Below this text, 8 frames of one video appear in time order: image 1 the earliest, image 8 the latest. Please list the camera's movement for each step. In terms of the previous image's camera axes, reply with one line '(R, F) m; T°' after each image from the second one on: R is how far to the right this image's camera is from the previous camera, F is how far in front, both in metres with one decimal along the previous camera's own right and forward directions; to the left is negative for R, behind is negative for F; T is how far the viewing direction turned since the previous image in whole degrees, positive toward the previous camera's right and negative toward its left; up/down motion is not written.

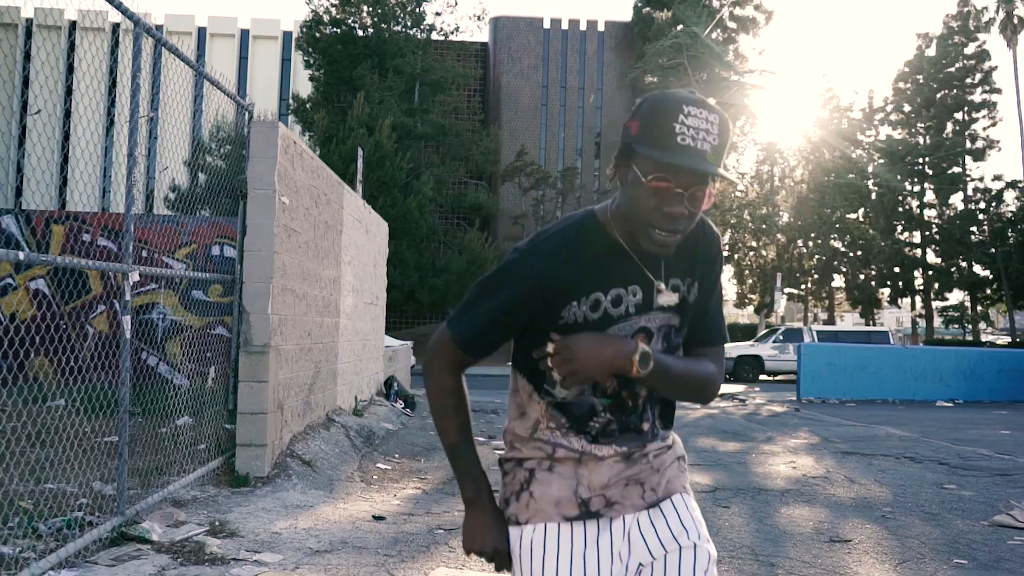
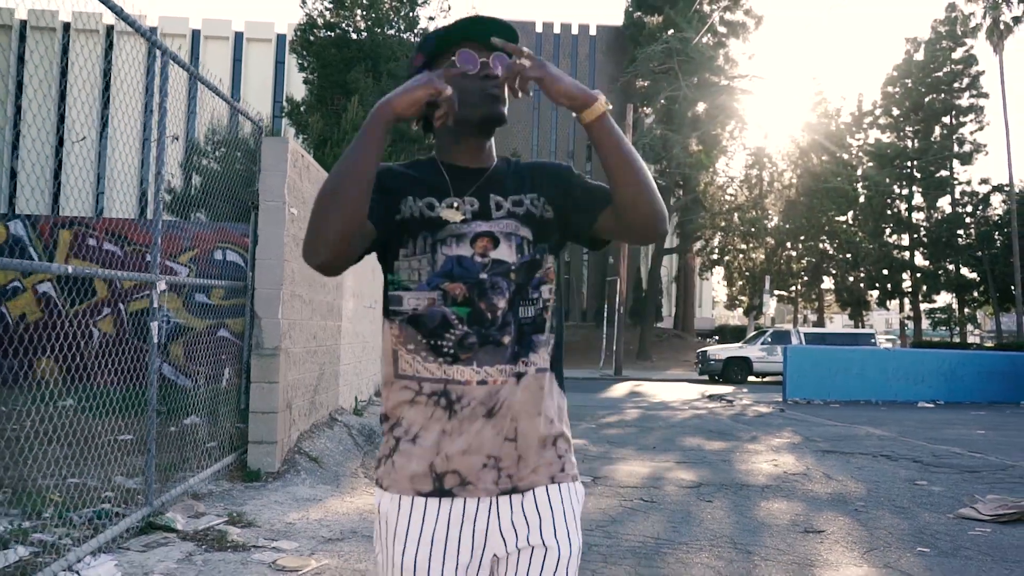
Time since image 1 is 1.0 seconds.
(0.0, -0.4) m; +1°
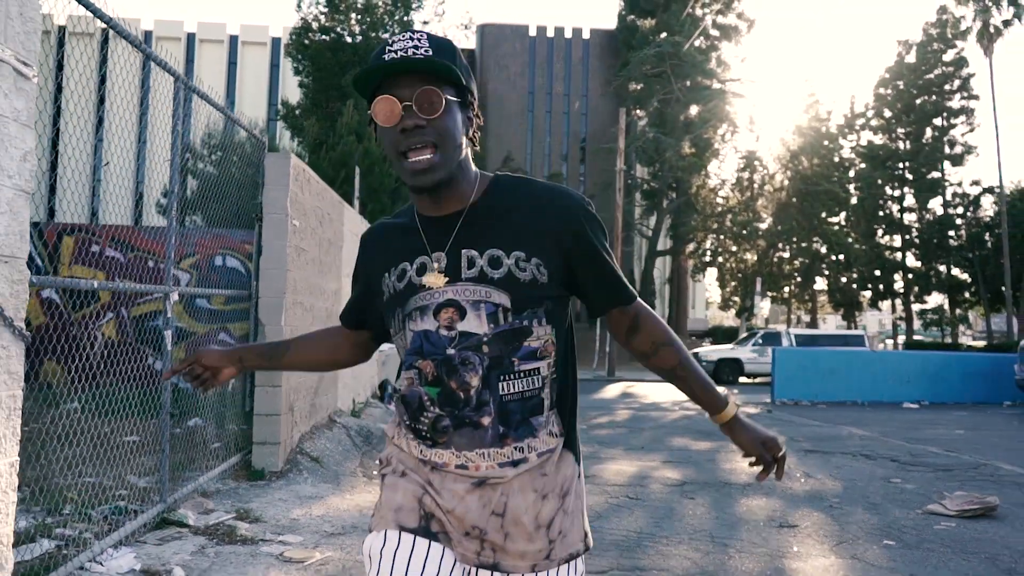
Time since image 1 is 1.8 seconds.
(0.0, -0.3) m; 0°
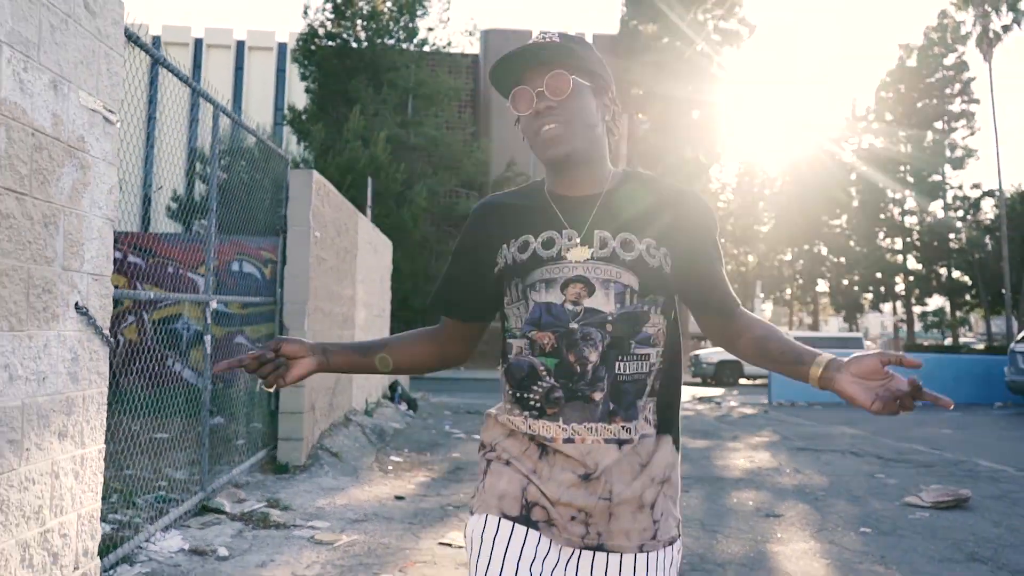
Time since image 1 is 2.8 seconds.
(0.0, -0.5) m; 0°
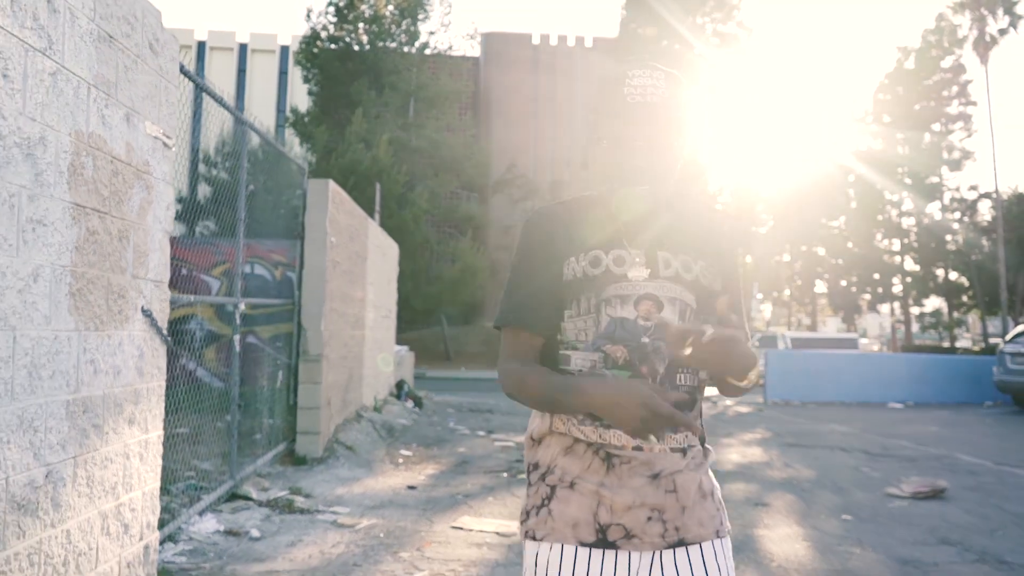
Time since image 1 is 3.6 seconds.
(0.0, -0.5) m; 0°
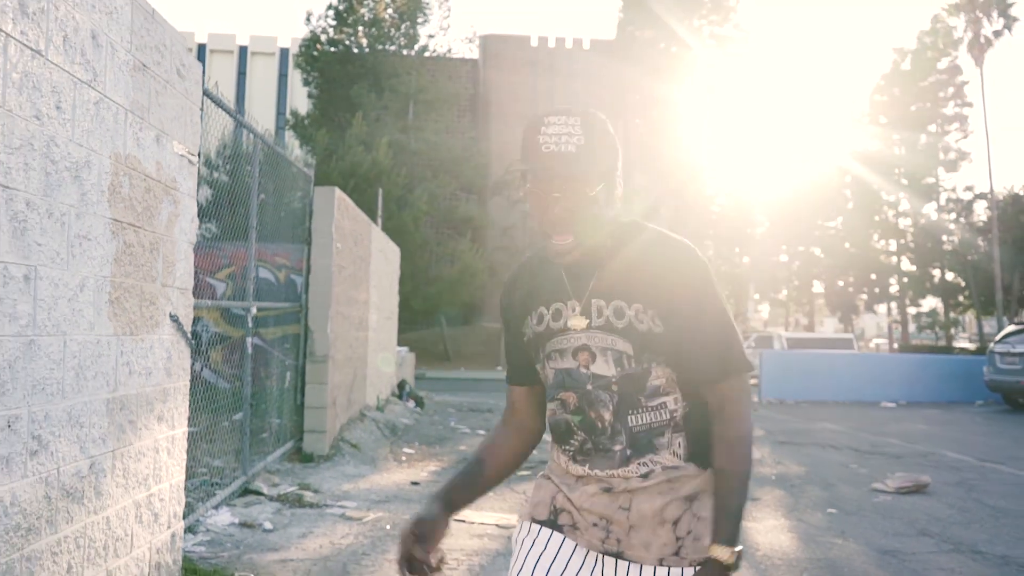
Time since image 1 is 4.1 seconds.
(0.0, -0.3) m; 0°
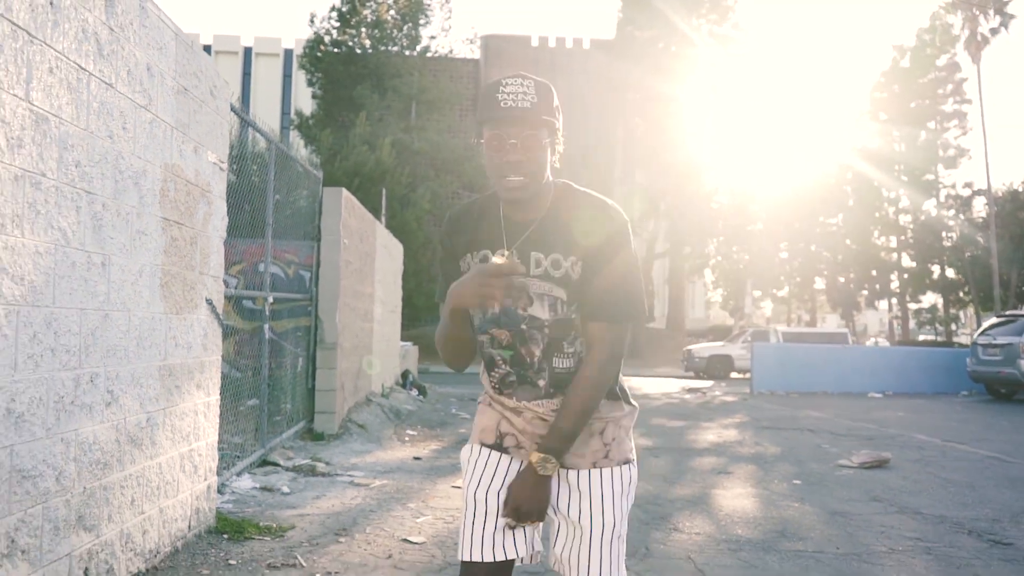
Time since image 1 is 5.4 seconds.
(+0.1, -0.7) m; 0°
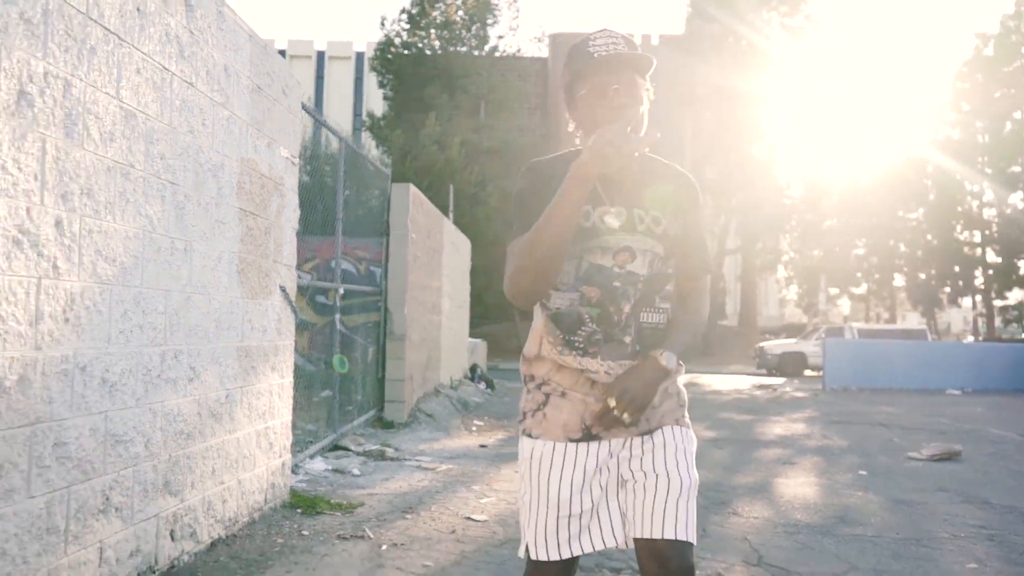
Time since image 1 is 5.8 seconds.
(+0.1, -0.1) m; -5°
